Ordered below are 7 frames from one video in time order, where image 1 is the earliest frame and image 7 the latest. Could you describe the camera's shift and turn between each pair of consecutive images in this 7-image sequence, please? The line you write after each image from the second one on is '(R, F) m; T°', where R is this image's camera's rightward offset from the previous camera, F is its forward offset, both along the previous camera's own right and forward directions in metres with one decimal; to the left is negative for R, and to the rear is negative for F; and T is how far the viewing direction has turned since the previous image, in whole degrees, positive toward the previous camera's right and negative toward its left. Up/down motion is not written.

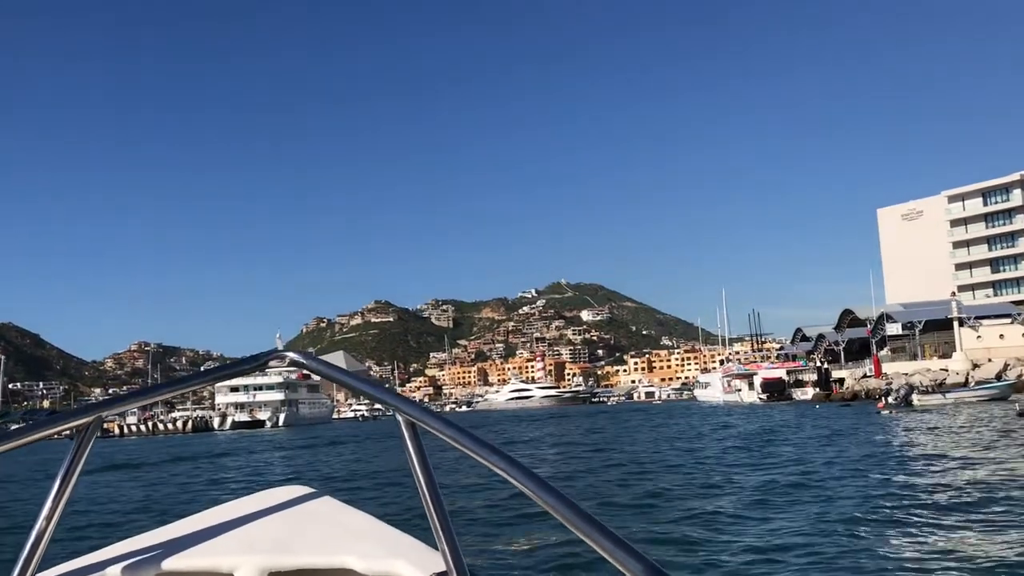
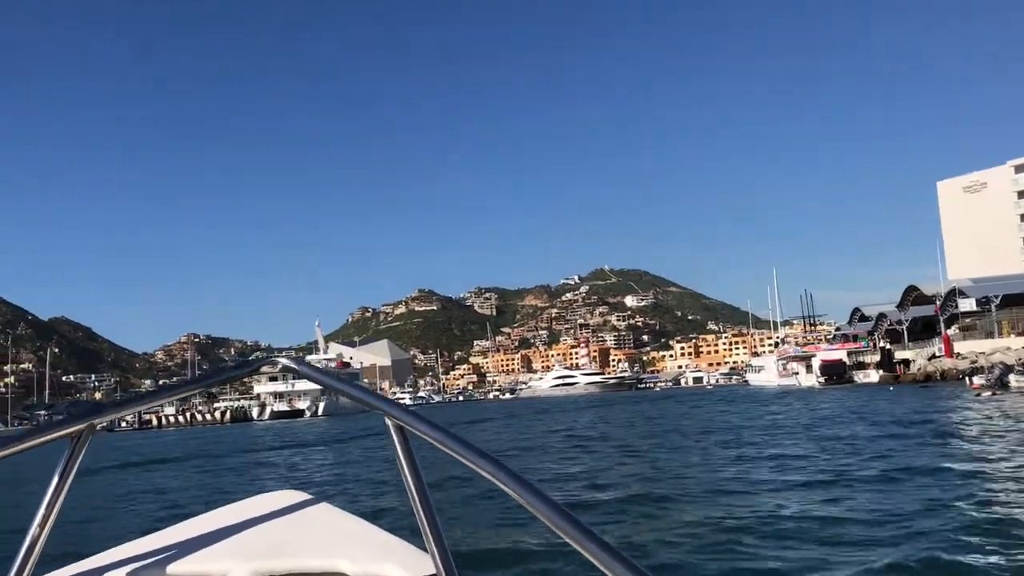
(0.0, +0.8) m; -3°
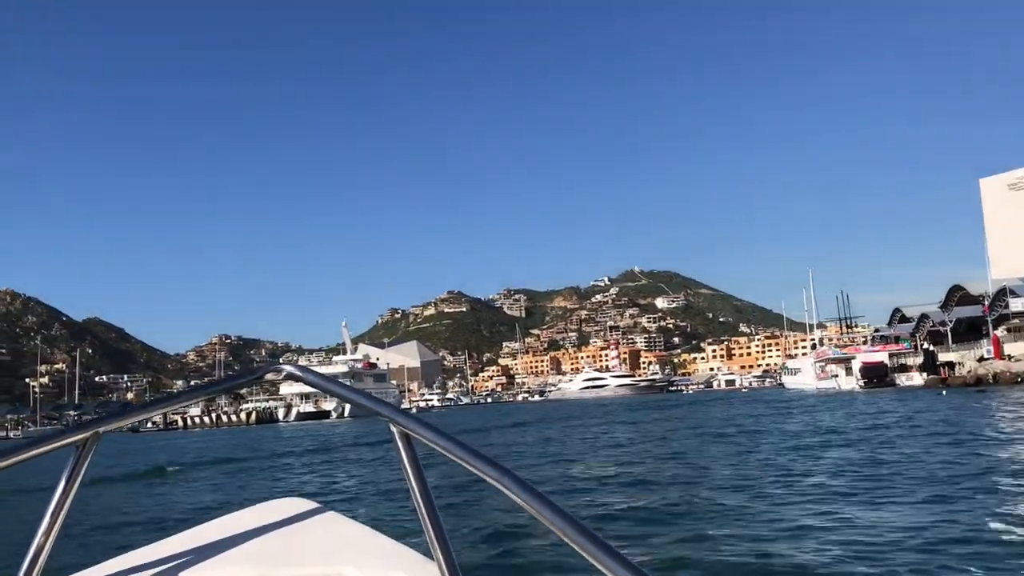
(0.0, +0.4) m; -2°
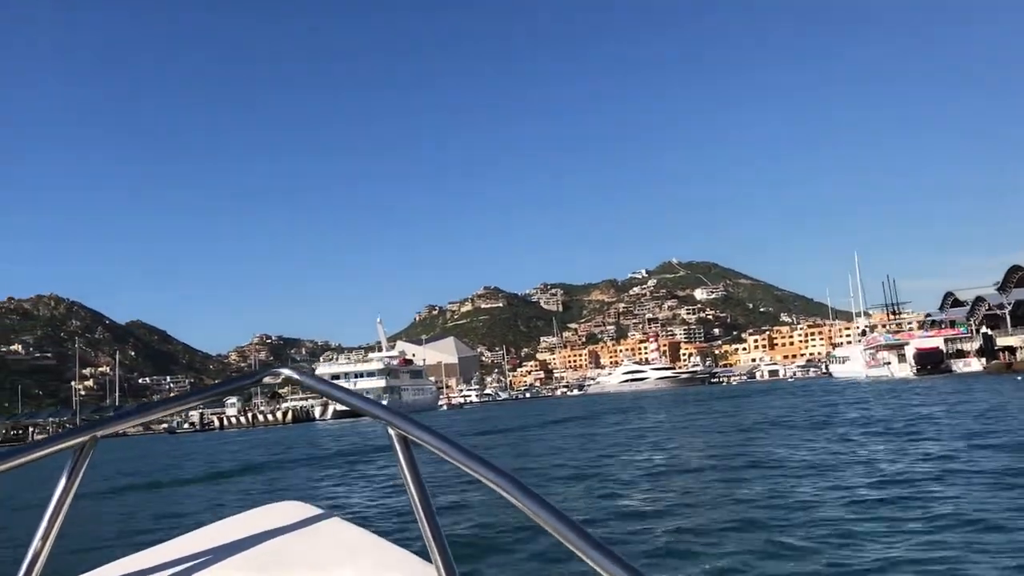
(0.0, +0.5) m; -2°
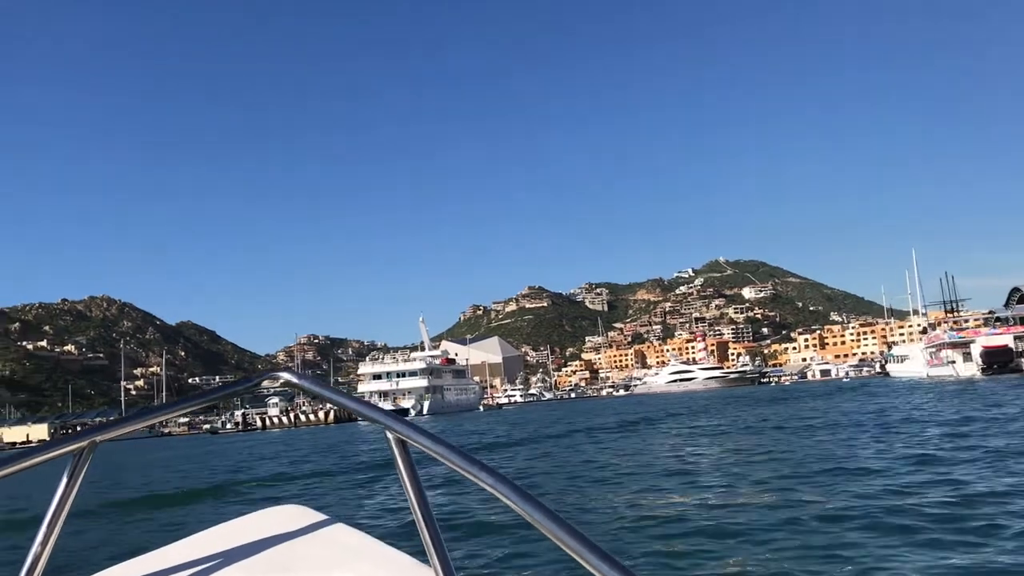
(0.0, +0.5) m; -3°
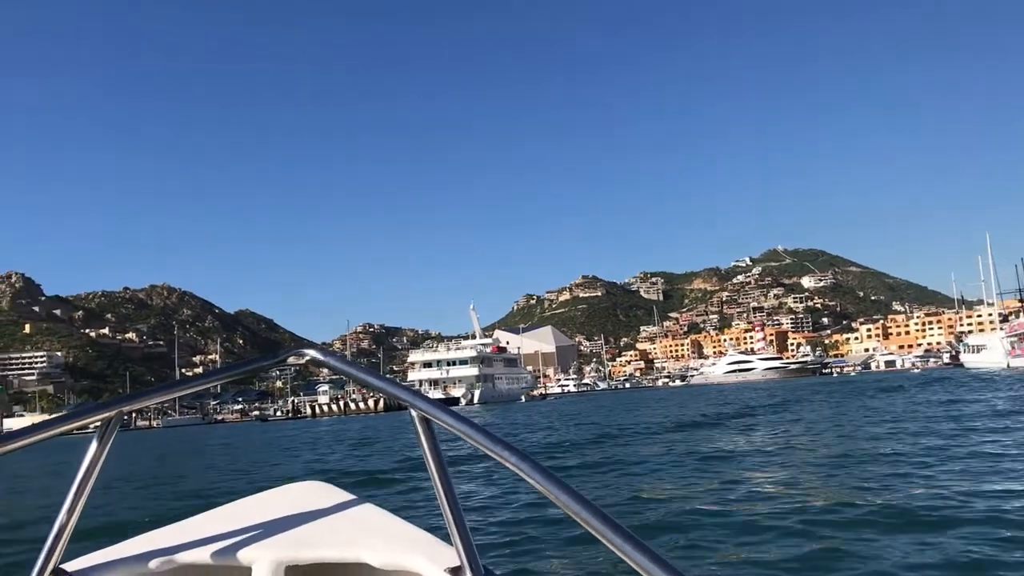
(0.0, +0.6) m; -3°
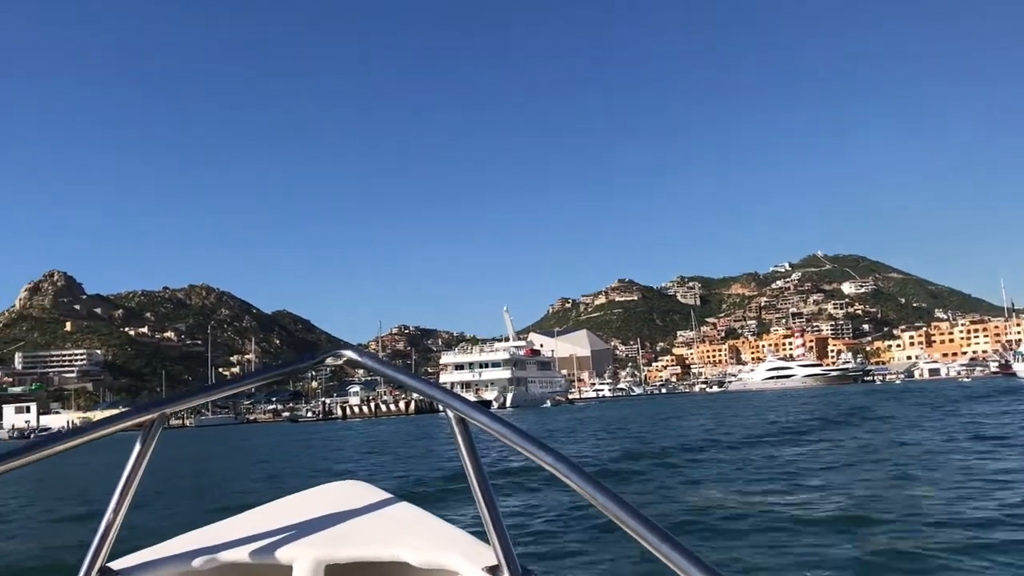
(0.0, +0.4) m; -2°
